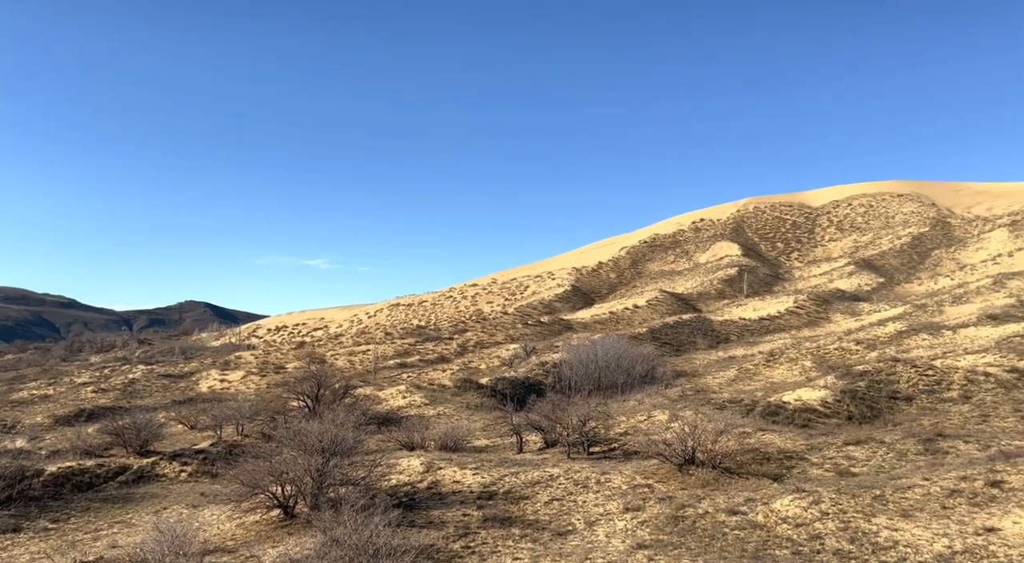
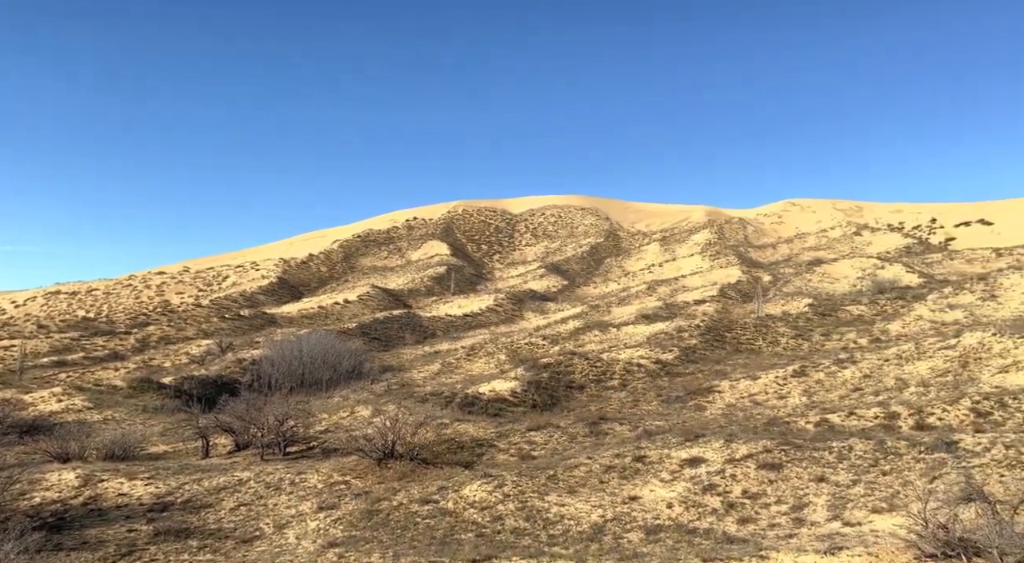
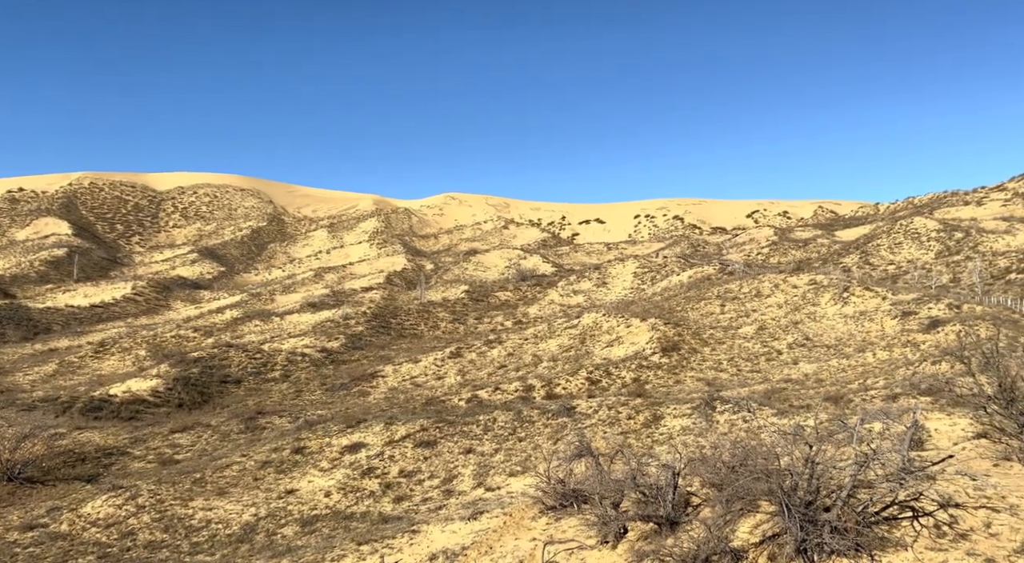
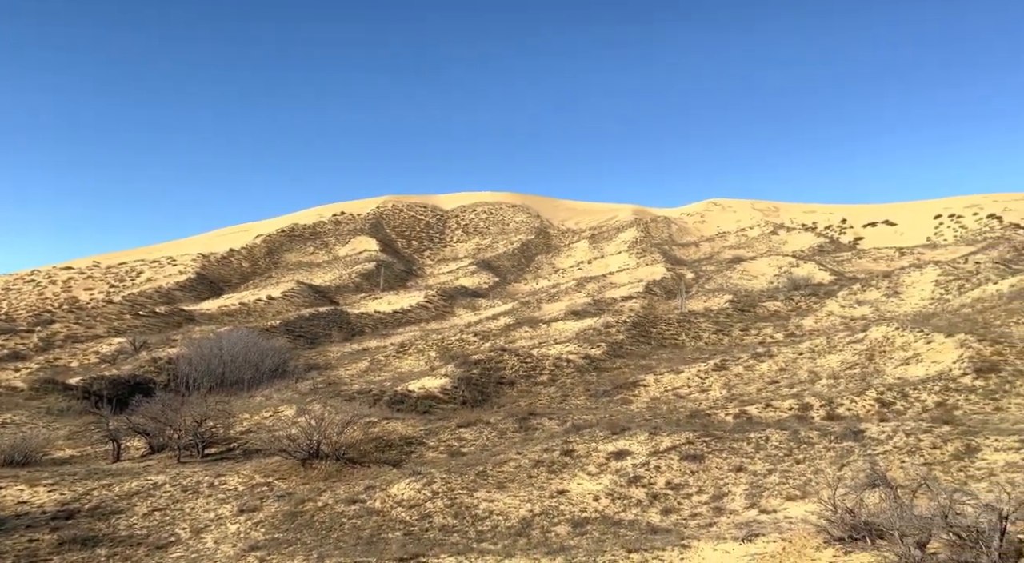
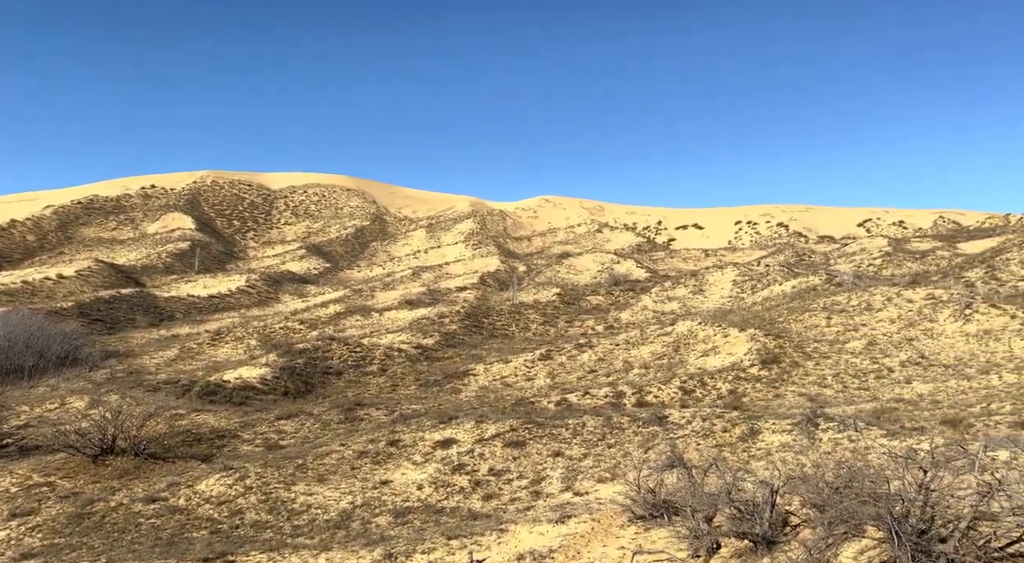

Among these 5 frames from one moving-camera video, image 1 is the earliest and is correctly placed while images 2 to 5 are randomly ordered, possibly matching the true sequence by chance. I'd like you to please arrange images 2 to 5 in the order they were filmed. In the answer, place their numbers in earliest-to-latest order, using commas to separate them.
2, 4, 5, 3
